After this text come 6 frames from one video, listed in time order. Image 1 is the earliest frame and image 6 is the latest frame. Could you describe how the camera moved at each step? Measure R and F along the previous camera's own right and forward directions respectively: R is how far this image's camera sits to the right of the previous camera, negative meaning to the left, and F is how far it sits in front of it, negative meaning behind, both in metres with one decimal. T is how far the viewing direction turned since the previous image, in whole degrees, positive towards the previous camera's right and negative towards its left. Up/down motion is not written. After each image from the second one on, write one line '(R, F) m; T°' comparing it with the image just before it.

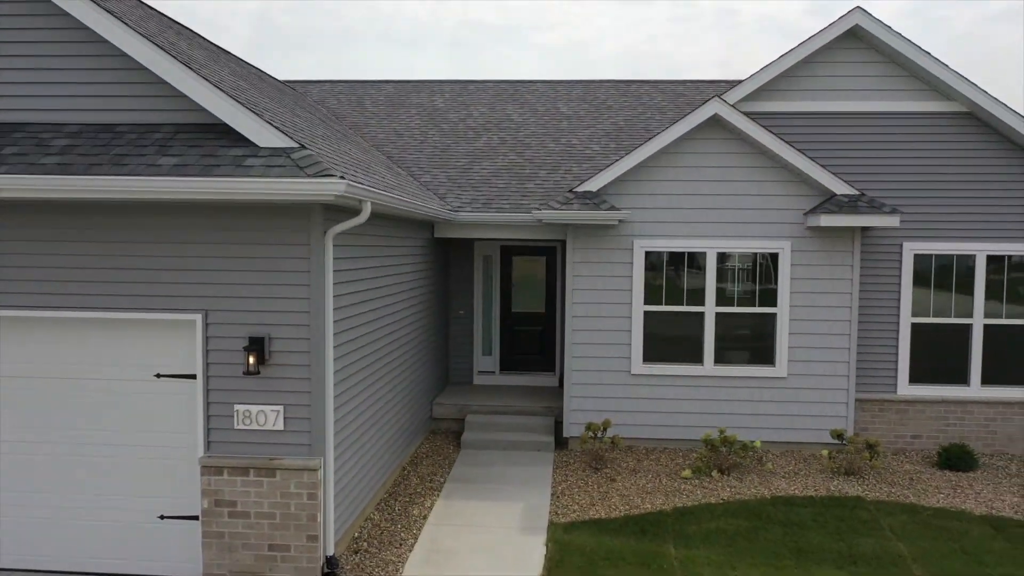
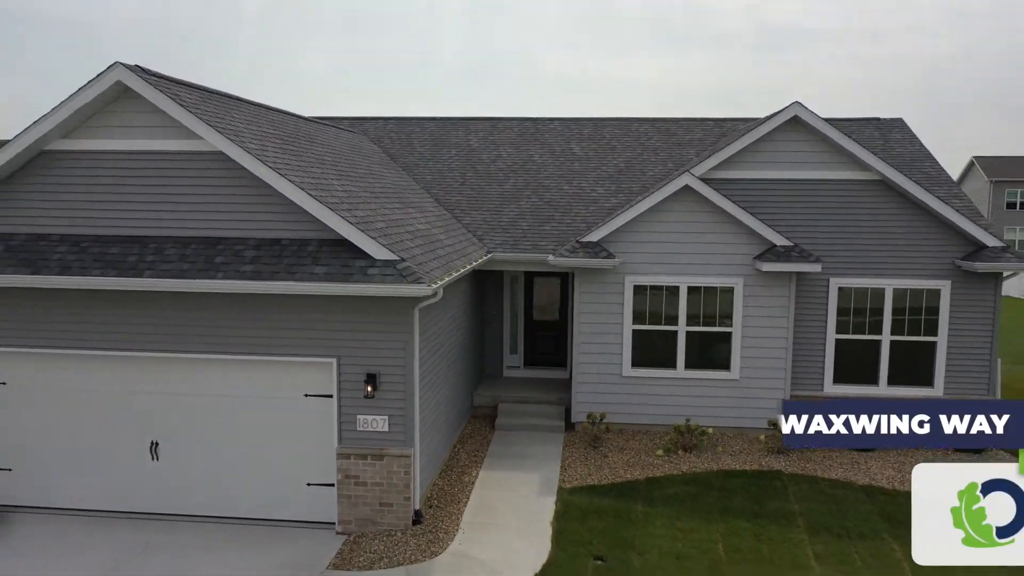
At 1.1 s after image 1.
(0.0, -2.8) m; -2°
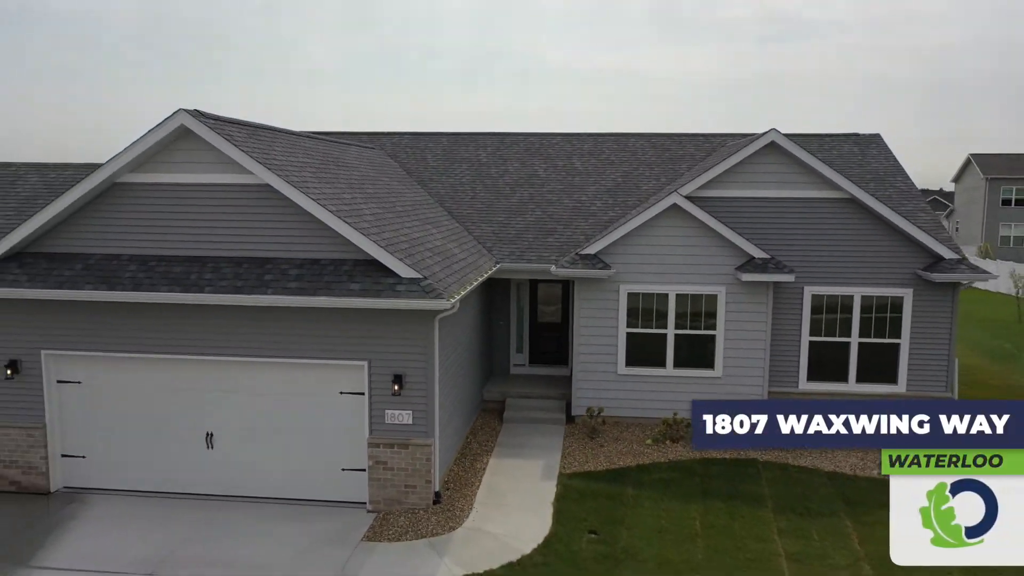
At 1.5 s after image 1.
(0.0, -1.3) m; 0°
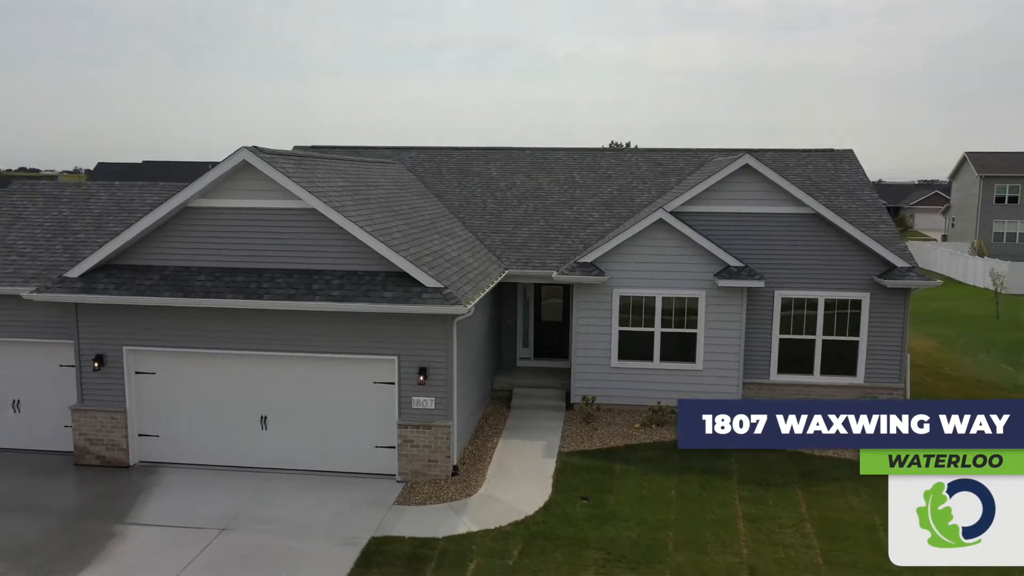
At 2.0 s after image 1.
(0.0, -1.8) m; -1°
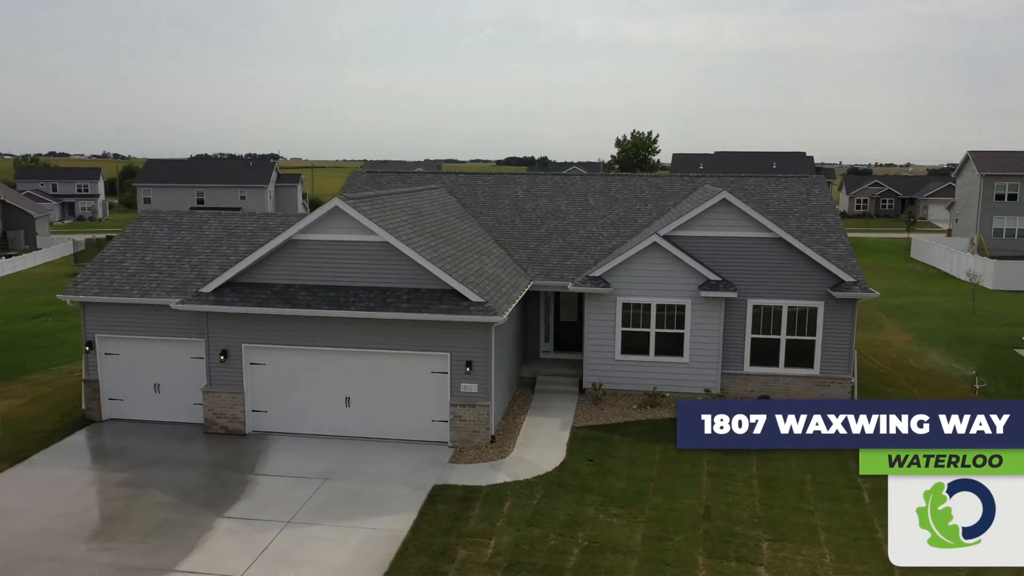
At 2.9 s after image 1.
(0.0, -3.6) m; -2°
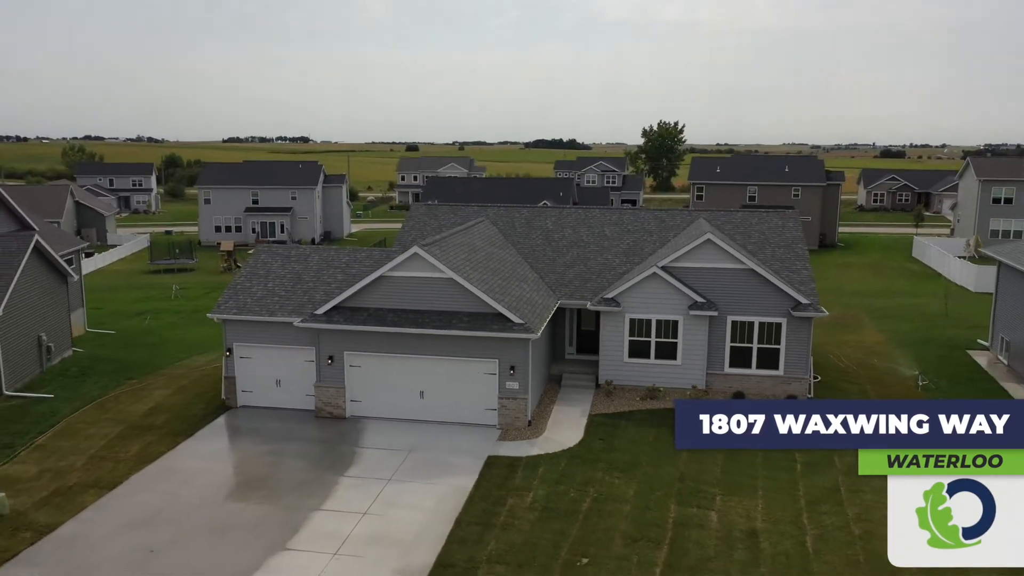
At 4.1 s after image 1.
(-0.1, -5.2) m; -2°
